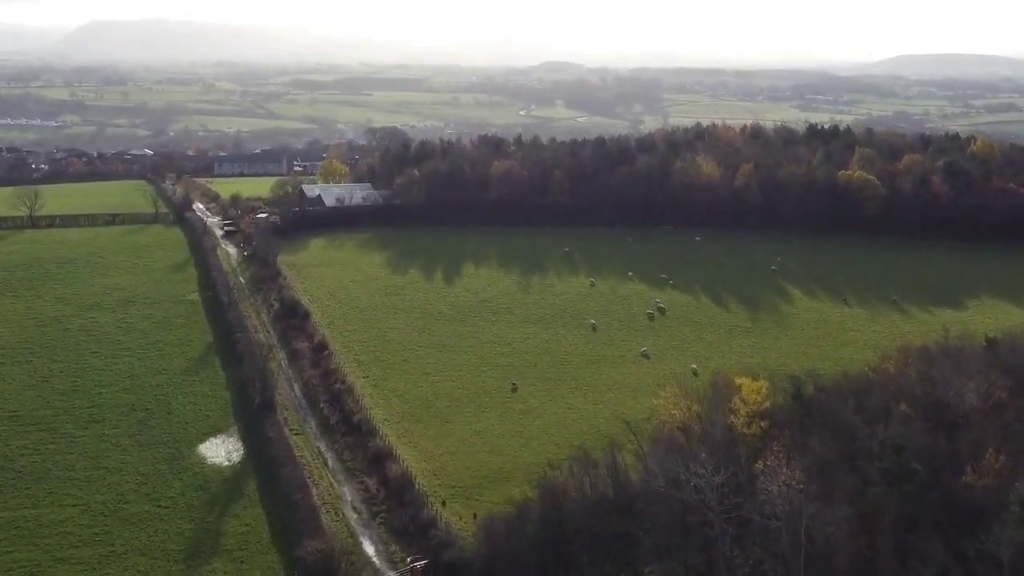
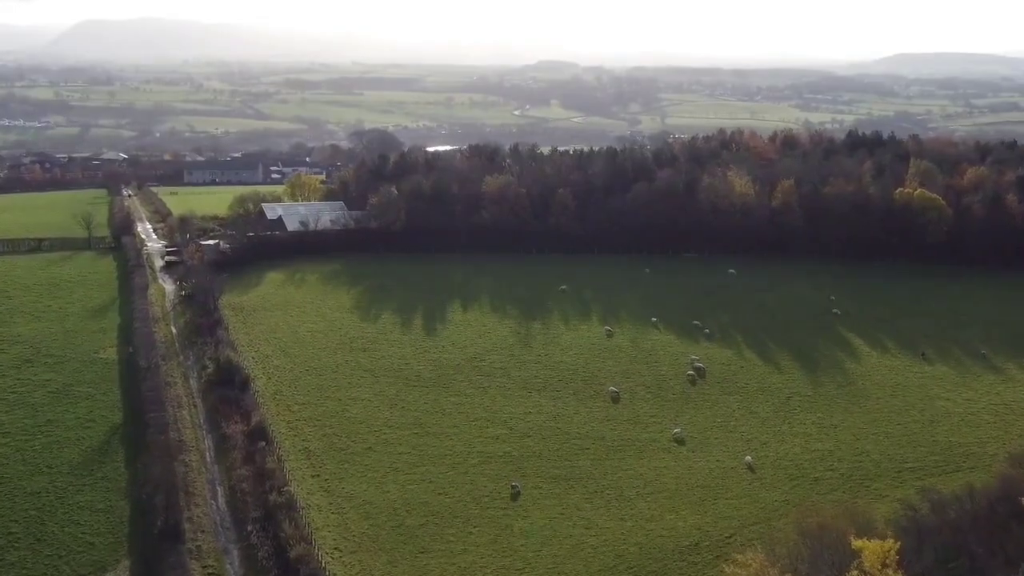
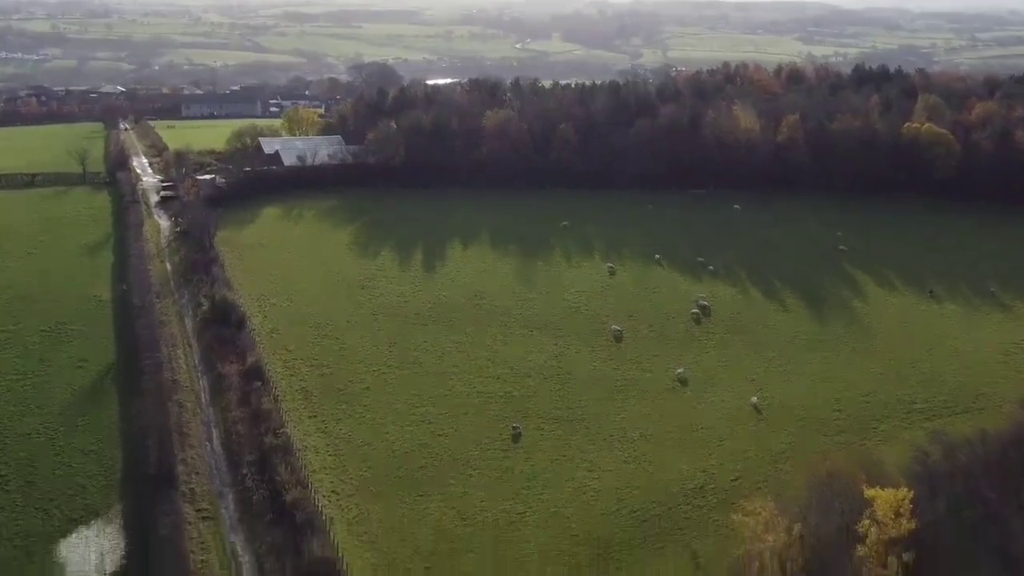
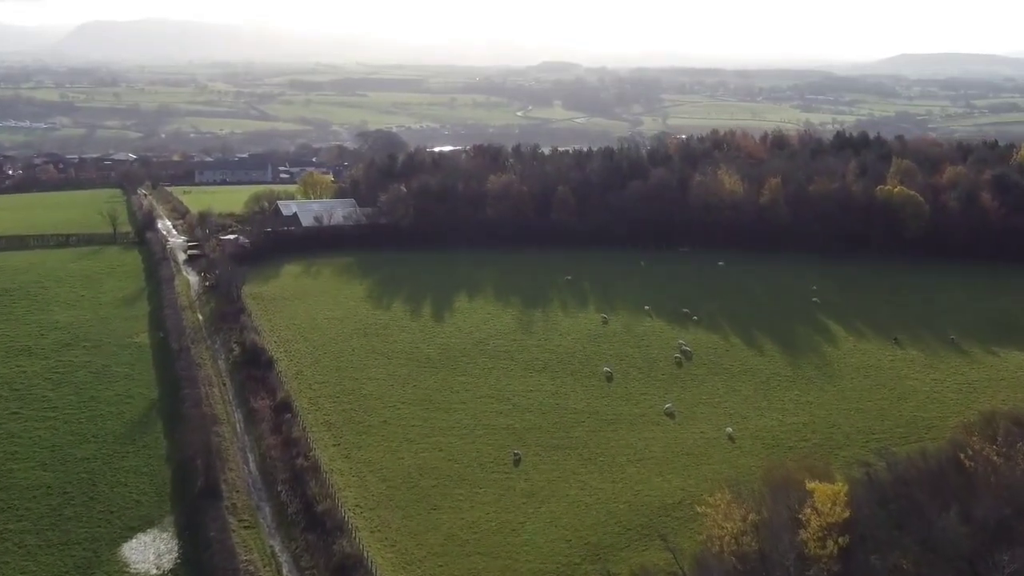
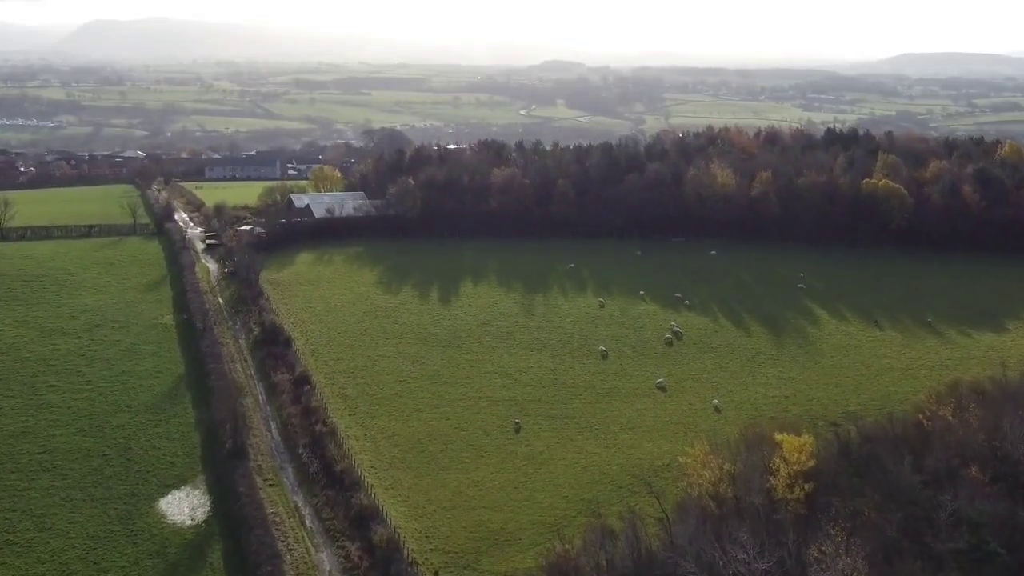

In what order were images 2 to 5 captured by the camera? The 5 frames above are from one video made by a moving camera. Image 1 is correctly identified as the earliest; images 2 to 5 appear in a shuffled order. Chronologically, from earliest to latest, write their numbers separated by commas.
5, 4, 2, 3
